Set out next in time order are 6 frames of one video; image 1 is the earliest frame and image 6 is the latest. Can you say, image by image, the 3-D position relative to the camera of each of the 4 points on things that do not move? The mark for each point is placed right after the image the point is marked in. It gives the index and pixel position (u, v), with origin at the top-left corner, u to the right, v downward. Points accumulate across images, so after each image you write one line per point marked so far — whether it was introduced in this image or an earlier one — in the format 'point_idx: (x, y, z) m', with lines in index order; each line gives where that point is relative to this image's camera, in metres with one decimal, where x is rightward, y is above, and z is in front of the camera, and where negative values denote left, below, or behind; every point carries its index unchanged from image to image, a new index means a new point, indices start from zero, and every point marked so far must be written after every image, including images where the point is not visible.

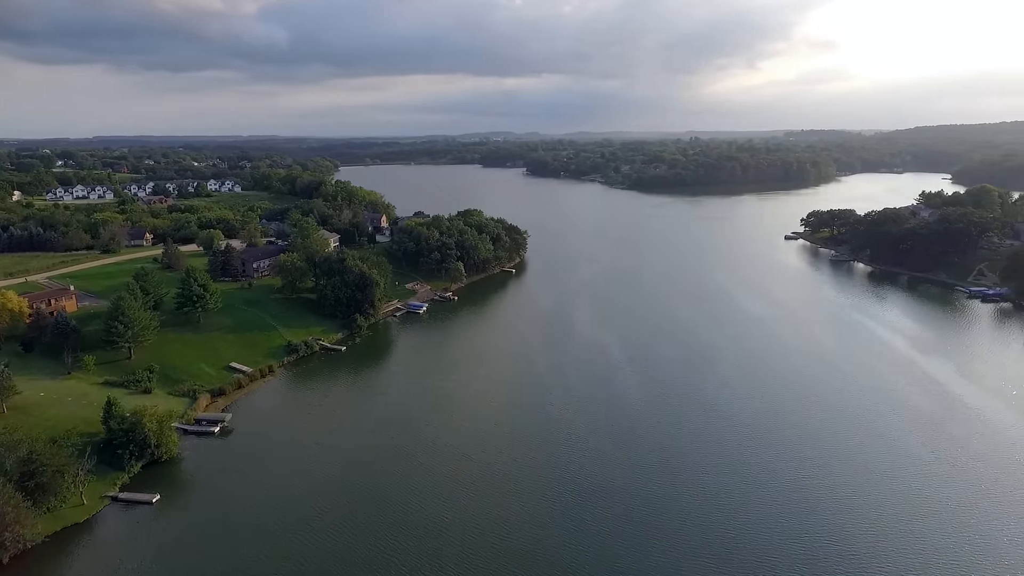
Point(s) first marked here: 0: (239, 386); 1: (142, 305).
0: (-7.6, -2.8, +17.3) m
1: (-10.8, -0.5, +18.2) m
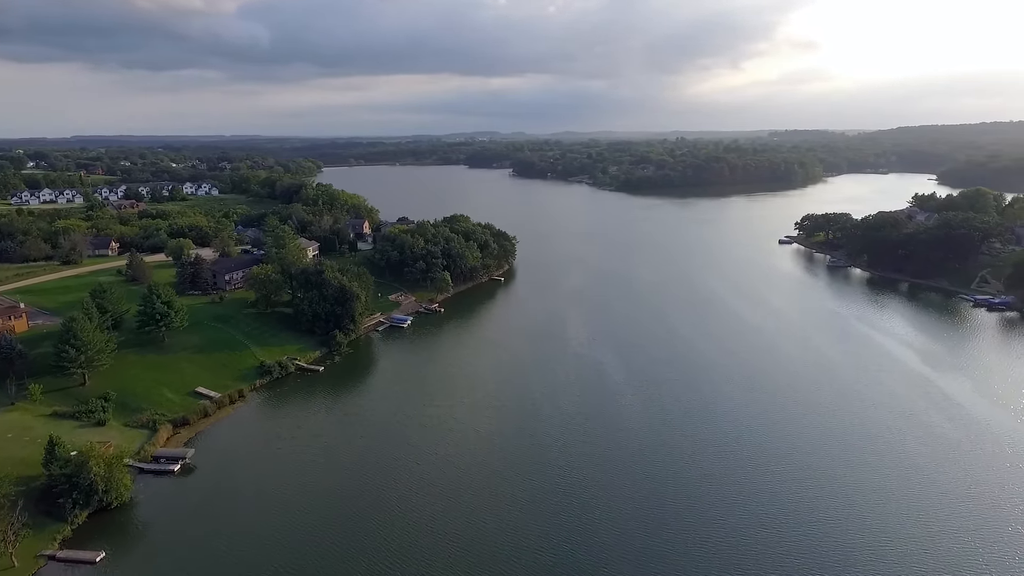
0: (-7.8, -3.2, +15.9) m
1: (-11.0, -1.0, +16.6) m
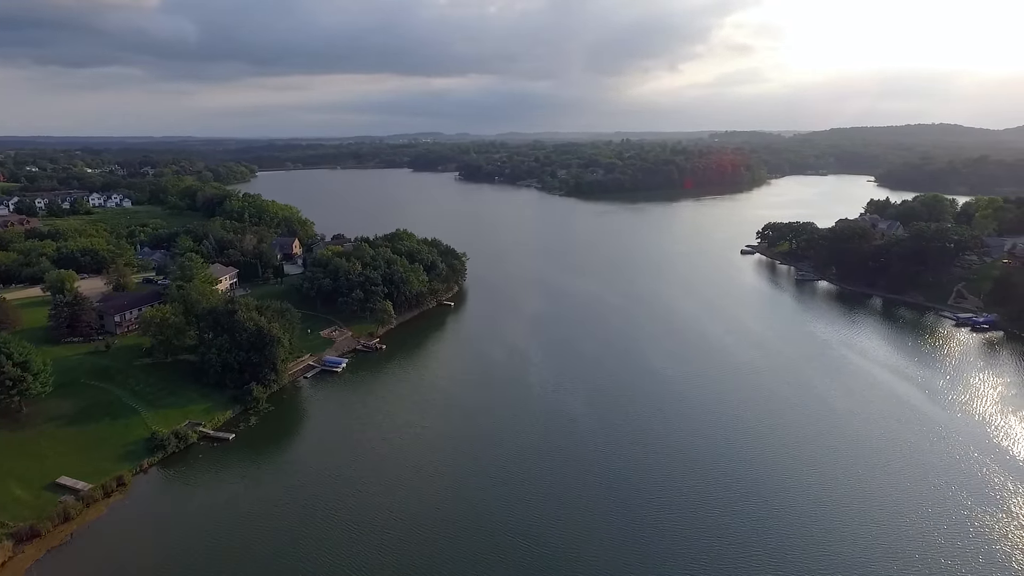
0: (-8.7, -4.5, +12.1) m
1: (-12.0, -2.3, +12.6) m
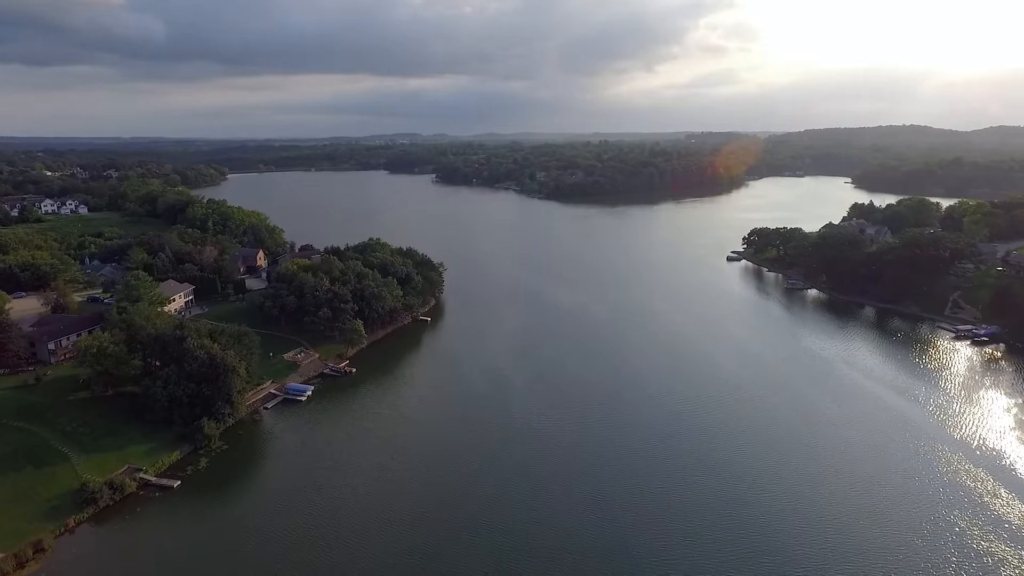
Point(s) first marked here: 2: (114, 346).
0: (-8.9, -5.1, +10.2) m
1: (-12.3, -2.9, +10.6) m
2: (-9.9, -1.5, +15.6) m
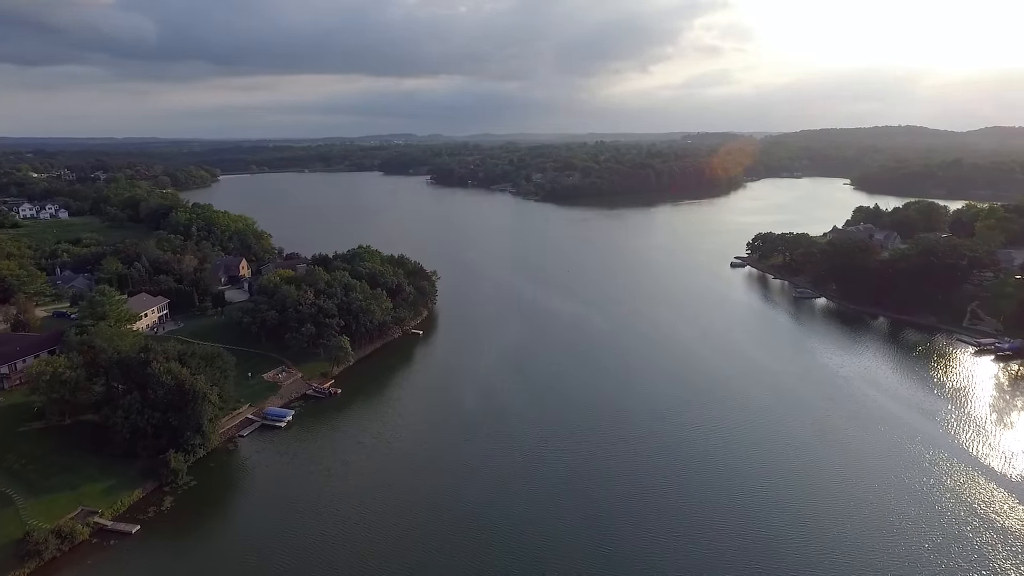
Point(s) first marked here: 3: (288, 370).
0: (-8.9, -5.5, +8.8) m
1: (-12.3, -3.4, +9.2) m
2: (-10.0, -1.9, +14.1) m
3: (-6.9, -2.5, +19.0) m
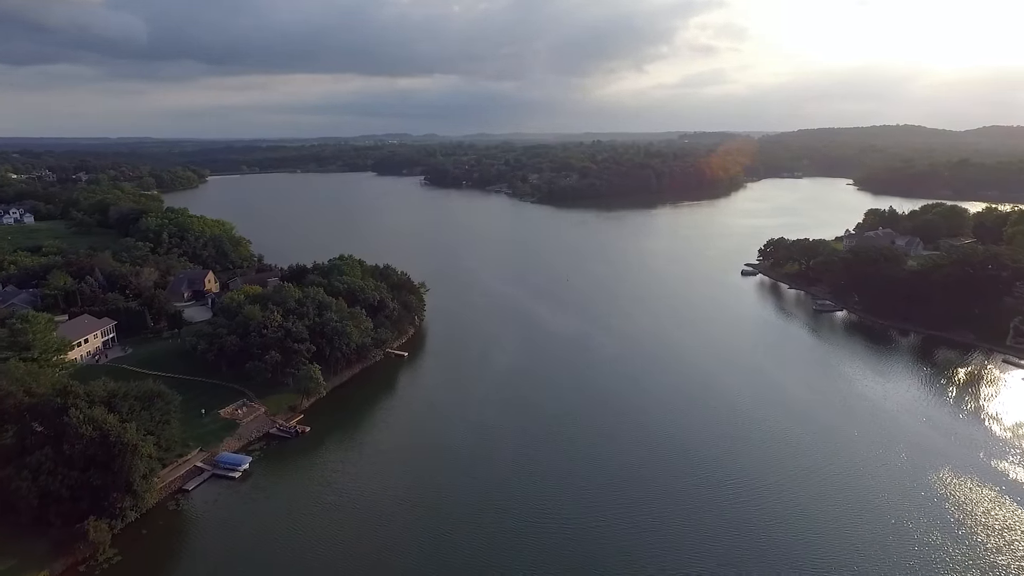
0: (-9.0, -6.1, +6.4) m
1: (-12.4, -4.0, +6.7) m
2: (-10.1, -2.5, +11.7) m
3: (-7.0, -3.1, +16.5) m
